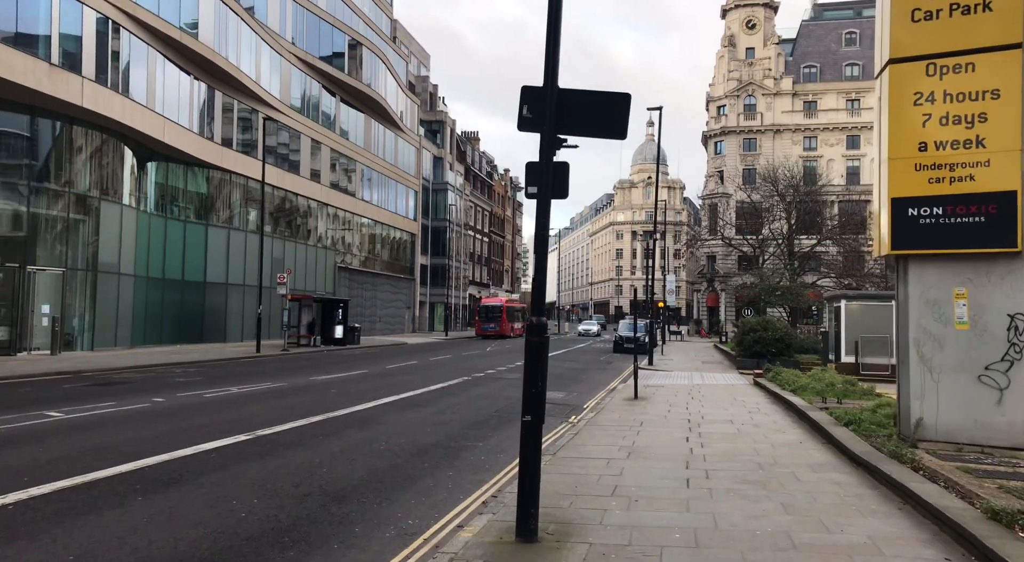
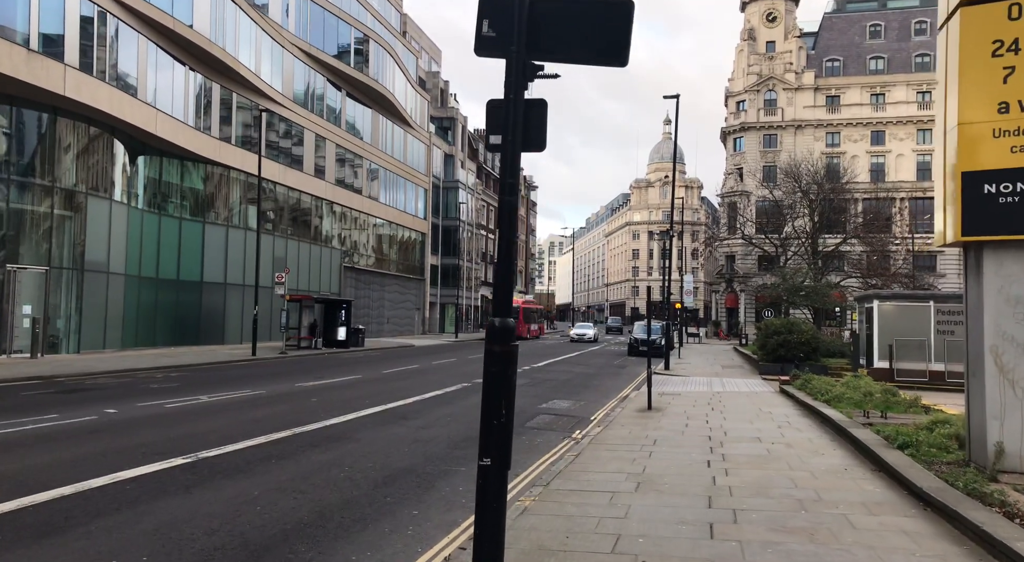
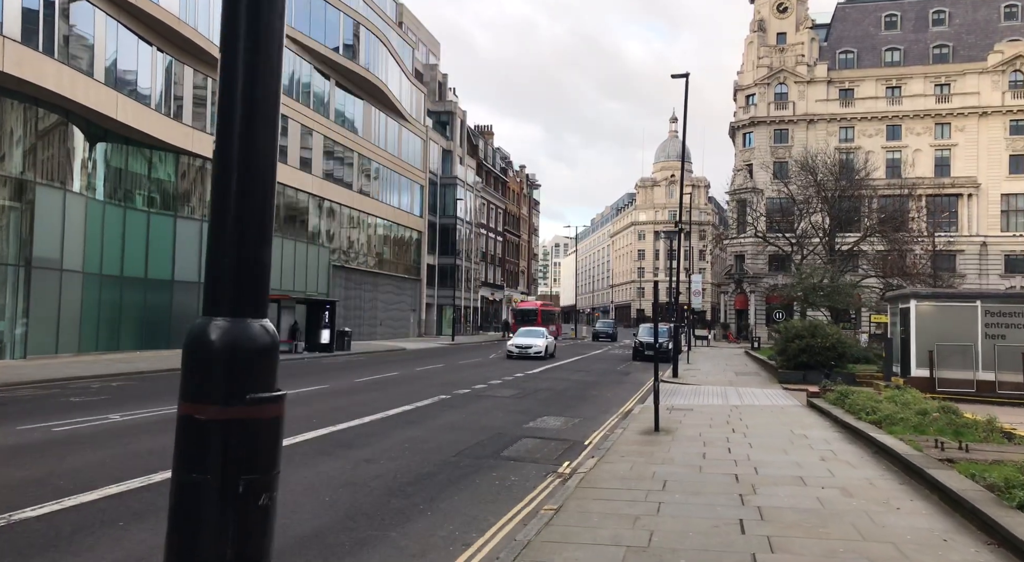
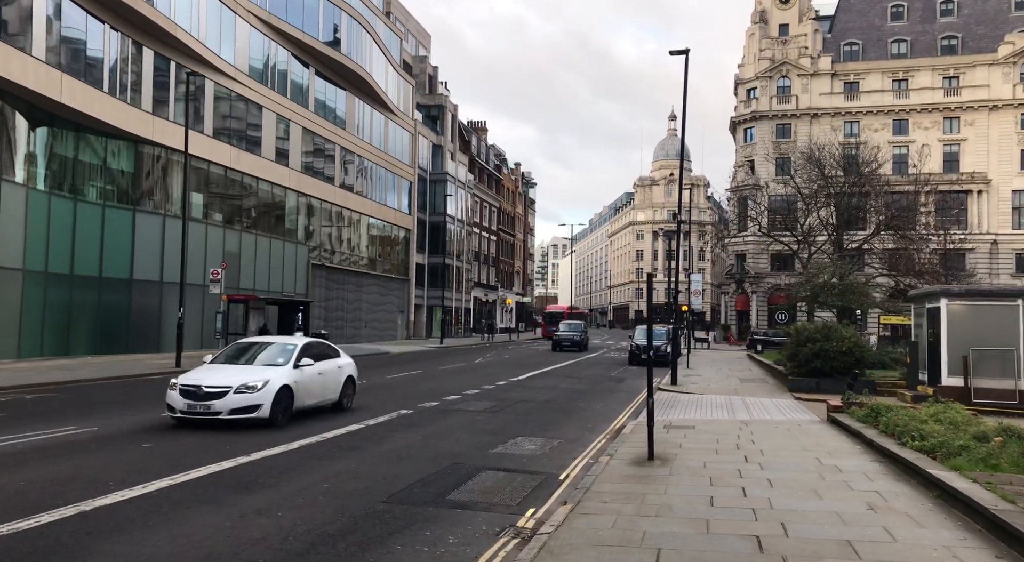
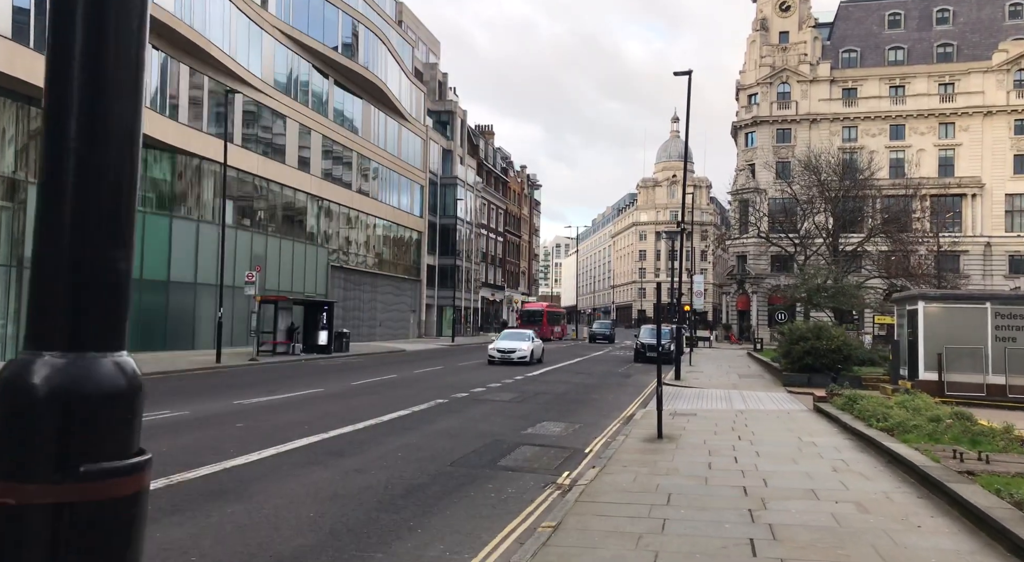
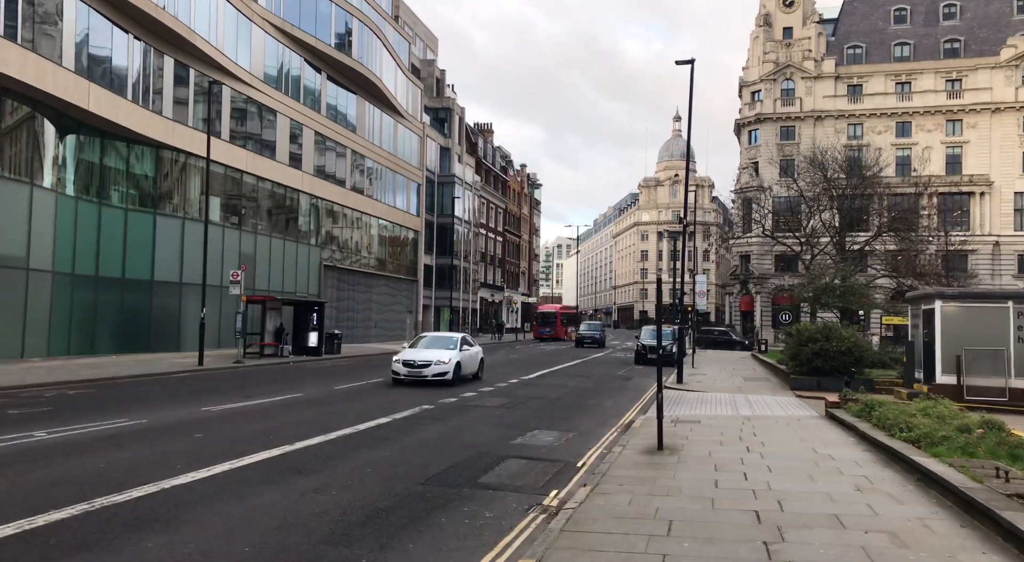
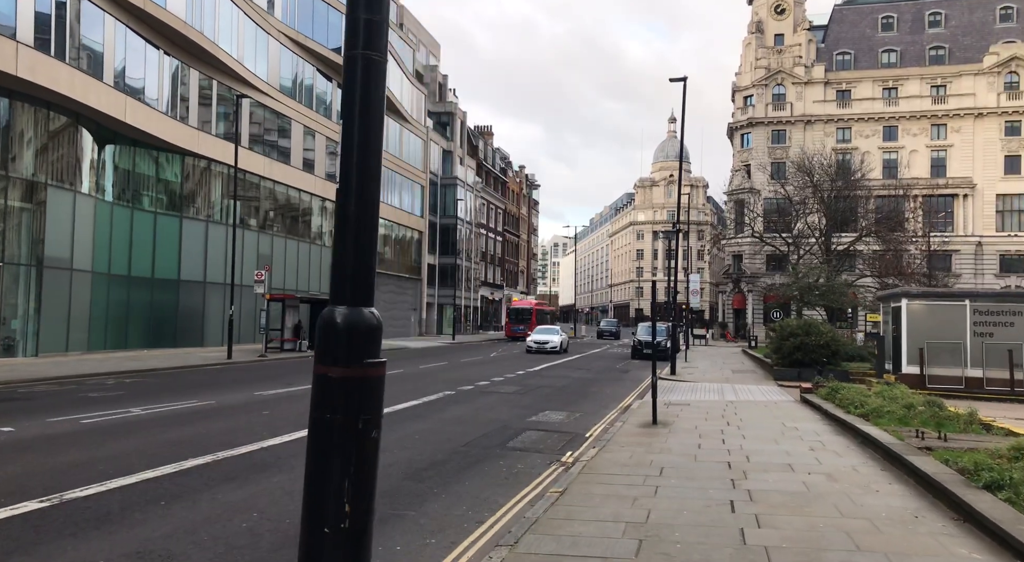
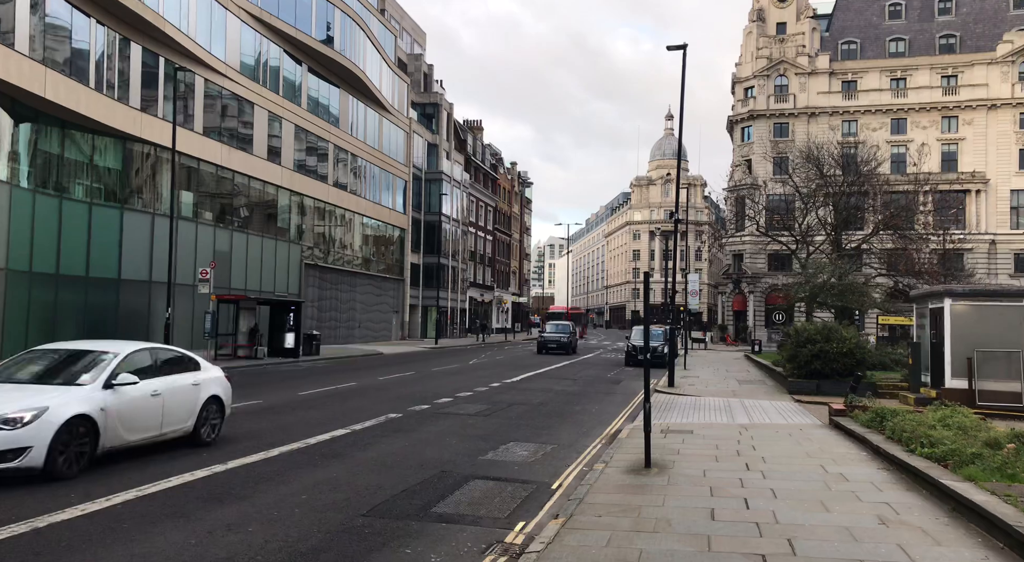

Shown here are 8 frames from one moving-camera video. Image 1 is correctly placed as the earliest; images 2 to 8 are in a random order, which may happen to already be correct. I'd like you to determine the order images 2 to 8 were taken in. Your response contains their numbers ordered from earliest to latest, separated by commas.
2, 7, 3, 5, 6, 4, 8
